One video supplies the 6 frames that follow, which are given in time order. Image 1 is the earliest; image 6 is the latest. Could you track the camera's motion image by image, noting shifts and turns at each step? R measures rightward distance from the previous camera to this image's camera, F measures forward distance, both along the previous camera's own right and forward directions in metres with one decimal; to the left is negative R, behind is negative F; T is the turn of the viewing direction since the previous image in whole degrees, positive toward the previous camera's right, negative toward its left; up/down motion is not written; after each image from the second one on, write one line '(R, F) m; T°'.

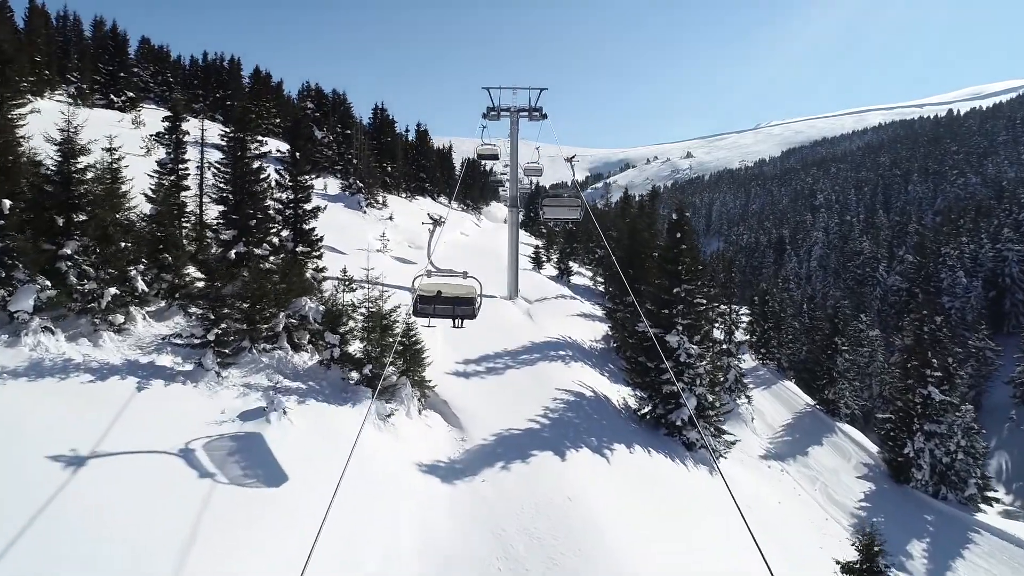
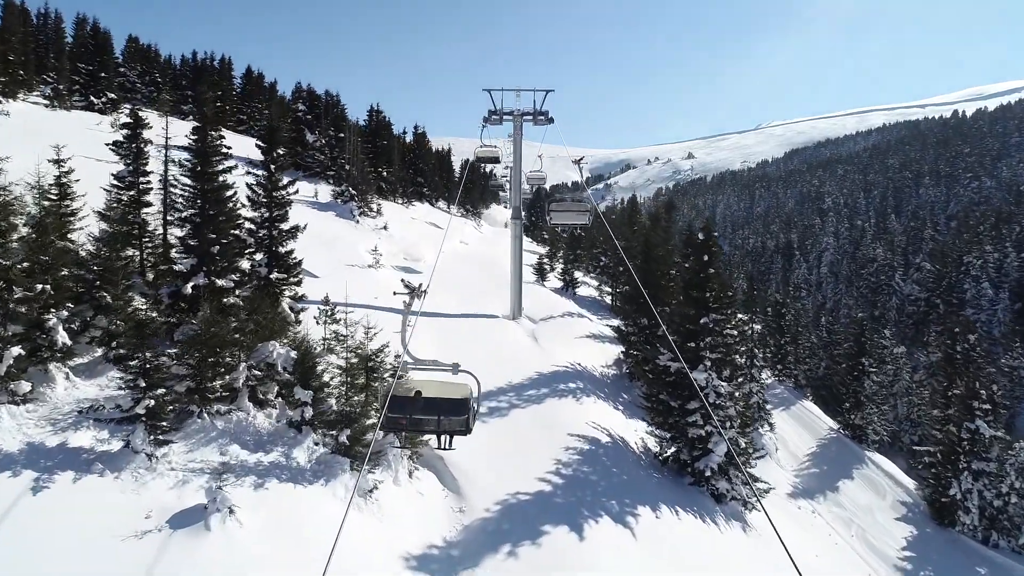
(-0.1, +2.4) m; 0°
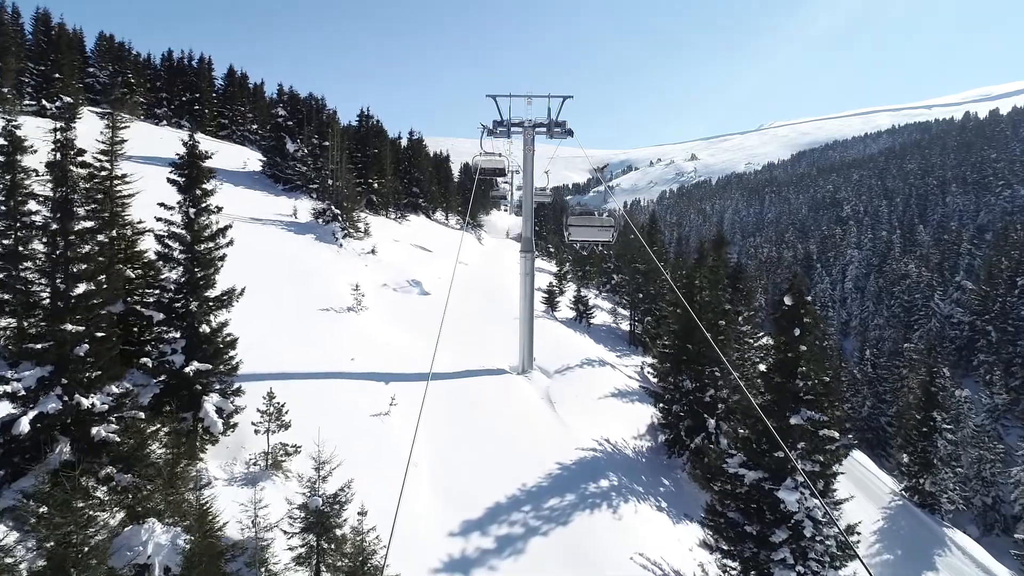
(-0.3, +4.9) m; 0°
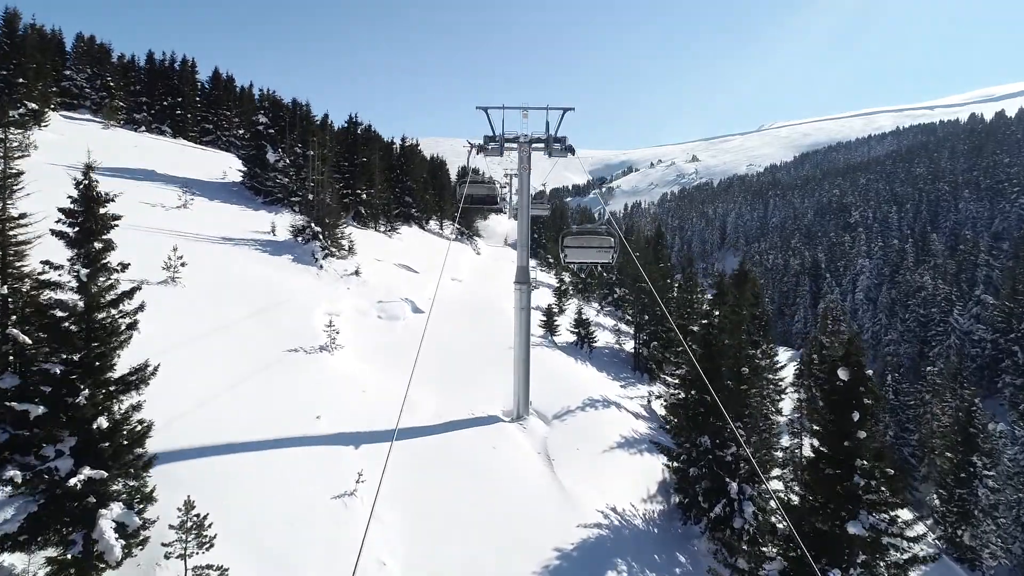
(+0.2, +2.6) m; 0°
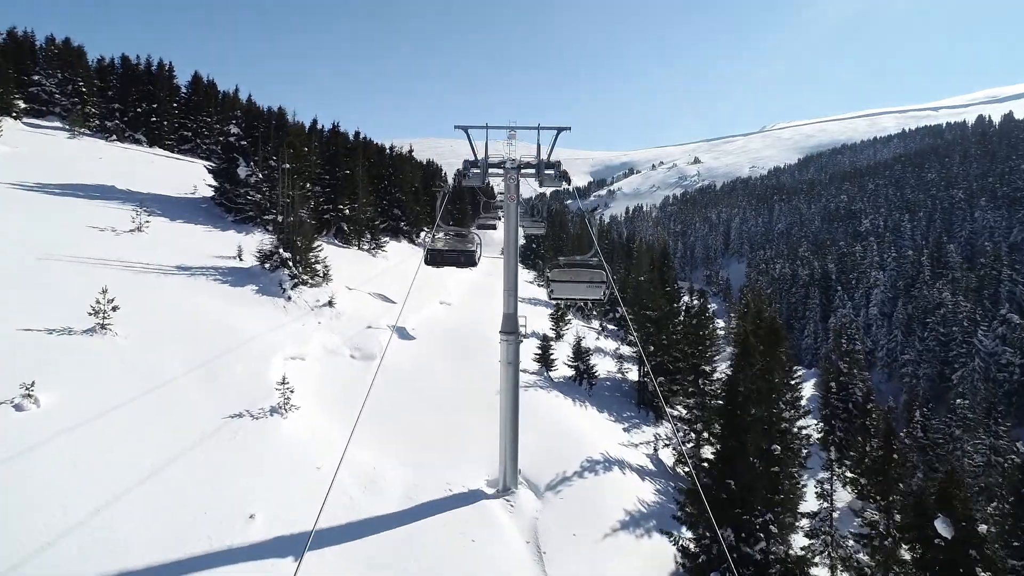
(+0.3, +3.1) m; 0°
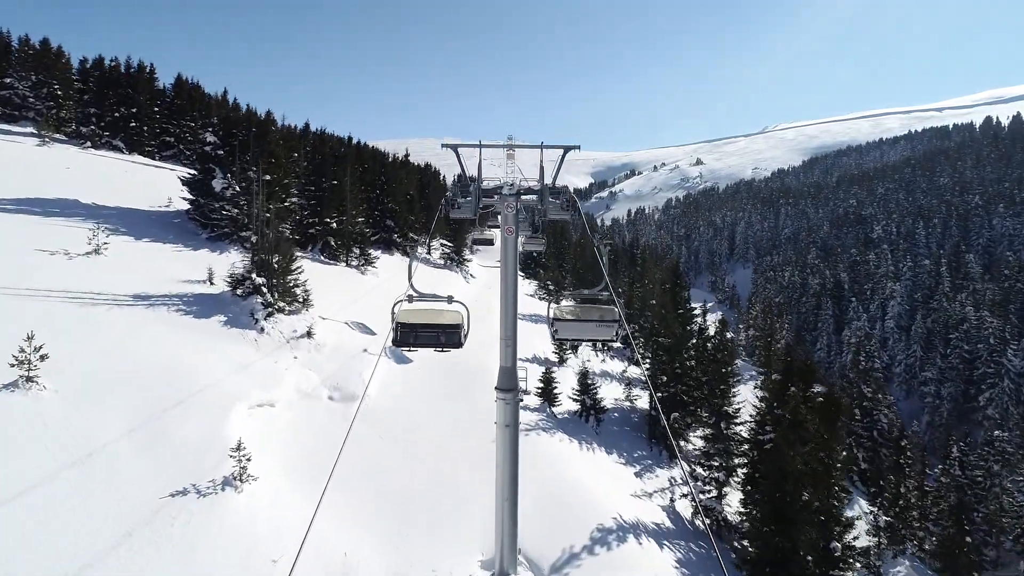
(0.0, +2.8) m; 0°
